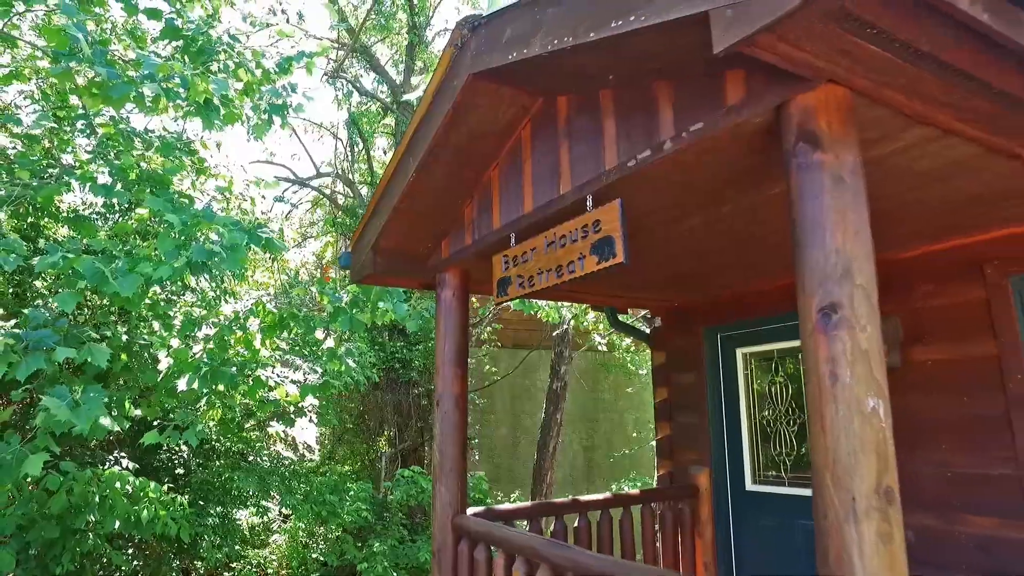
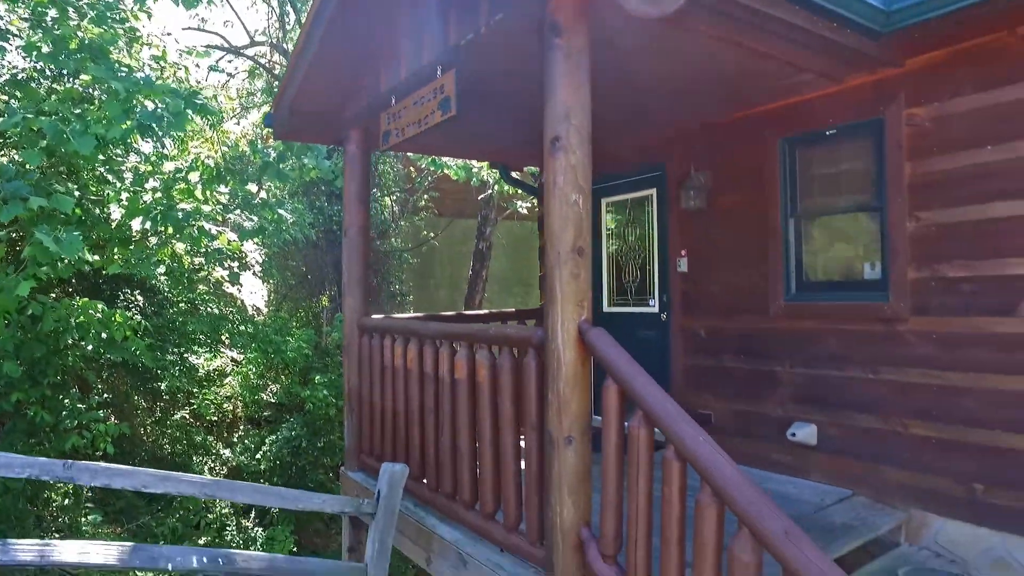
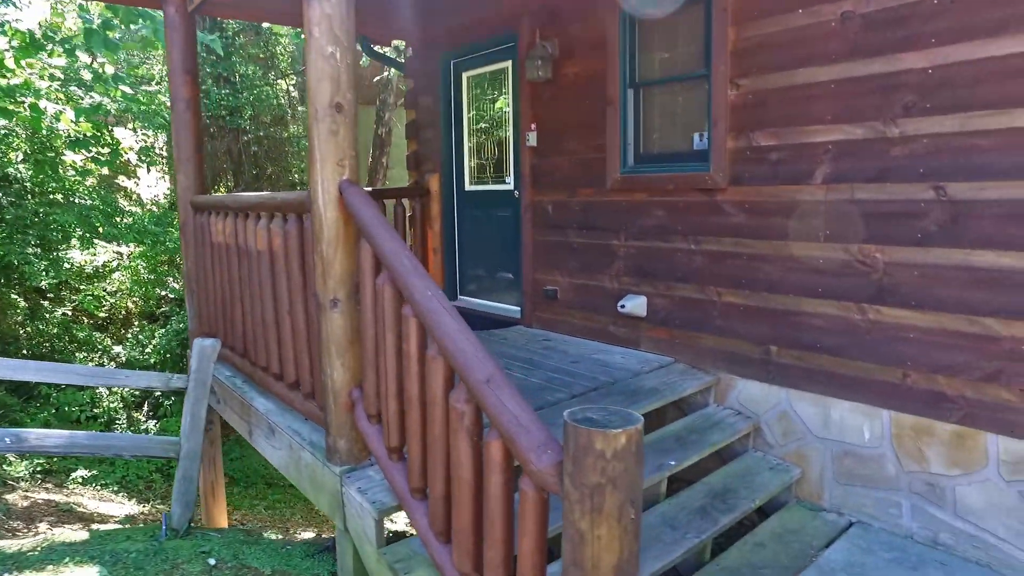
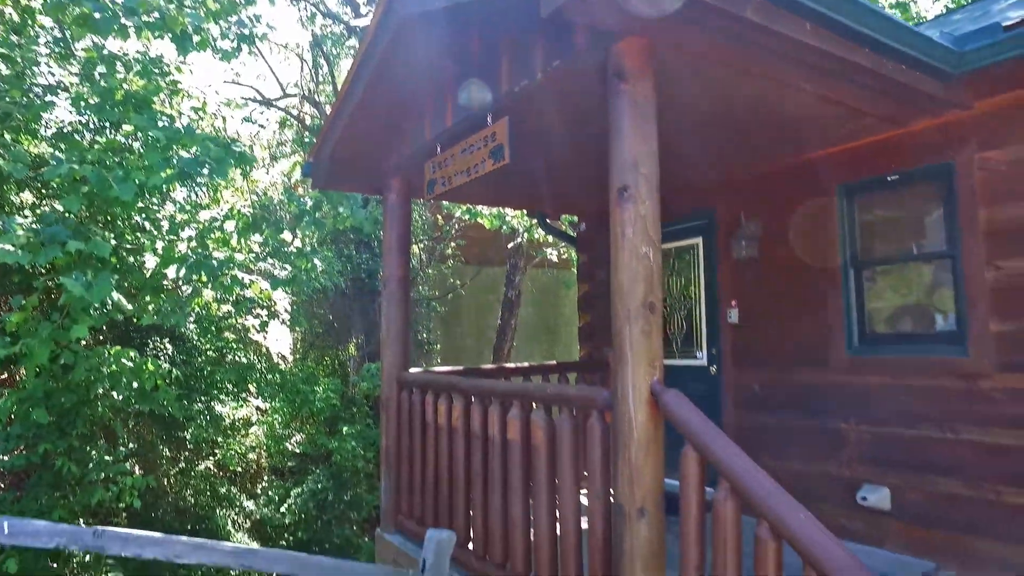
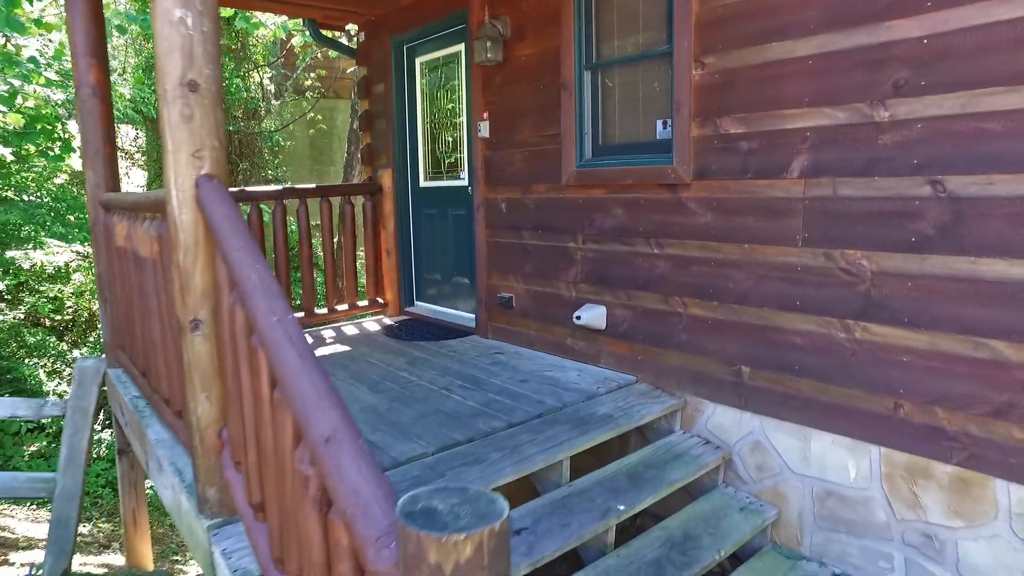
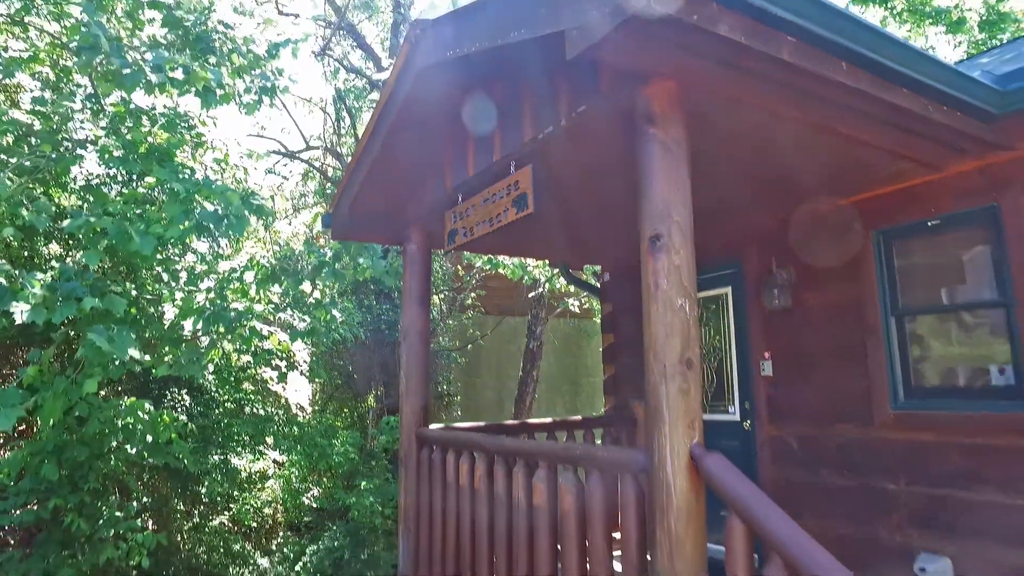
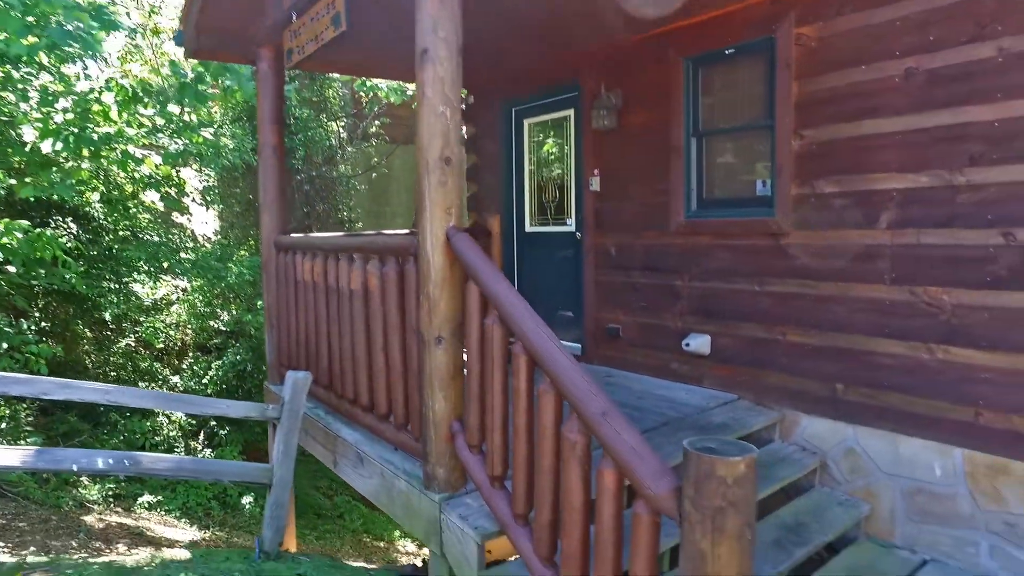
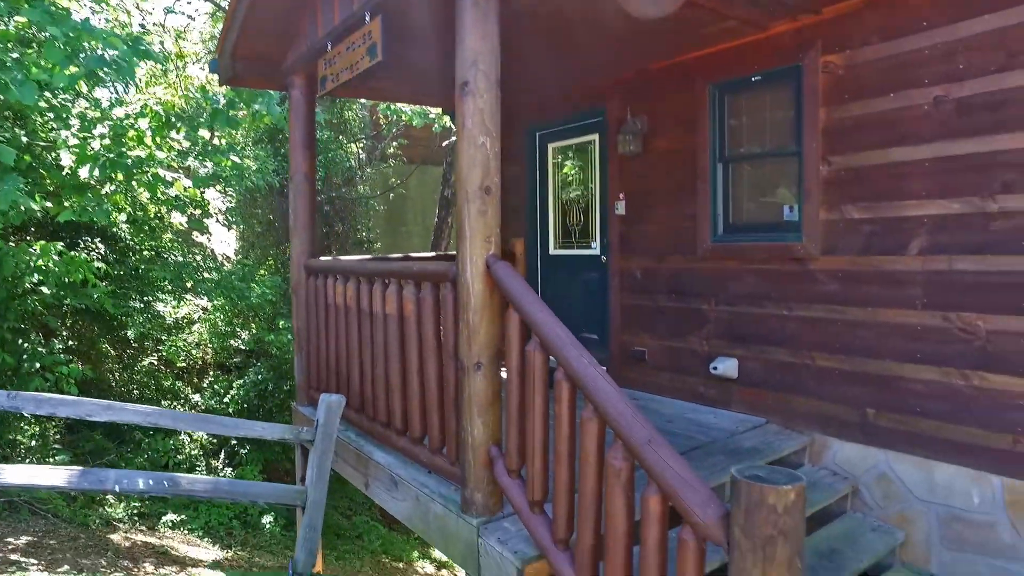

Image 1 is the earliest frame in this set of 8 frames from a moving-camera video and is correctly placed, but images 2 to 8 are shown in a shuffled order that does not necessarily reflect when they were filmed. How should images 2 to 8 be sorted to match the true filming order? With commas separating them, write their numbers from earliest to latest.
6, 4, 2, 8, 7, 3, 5
